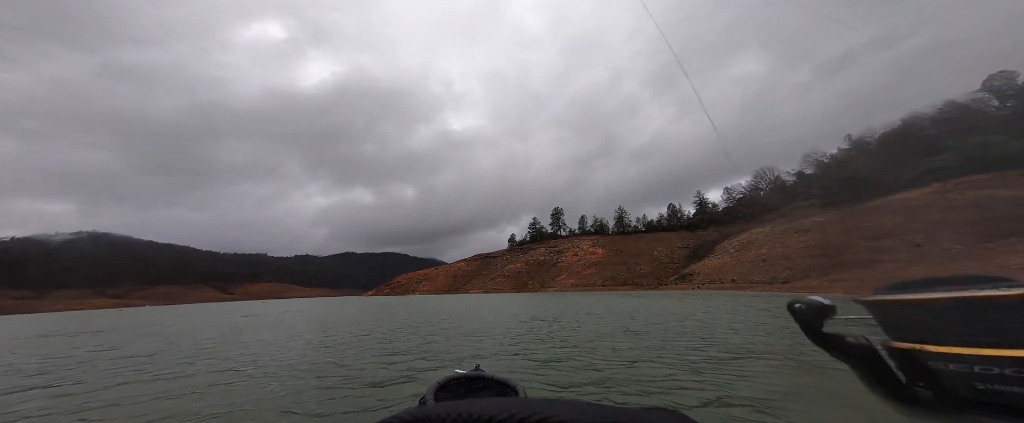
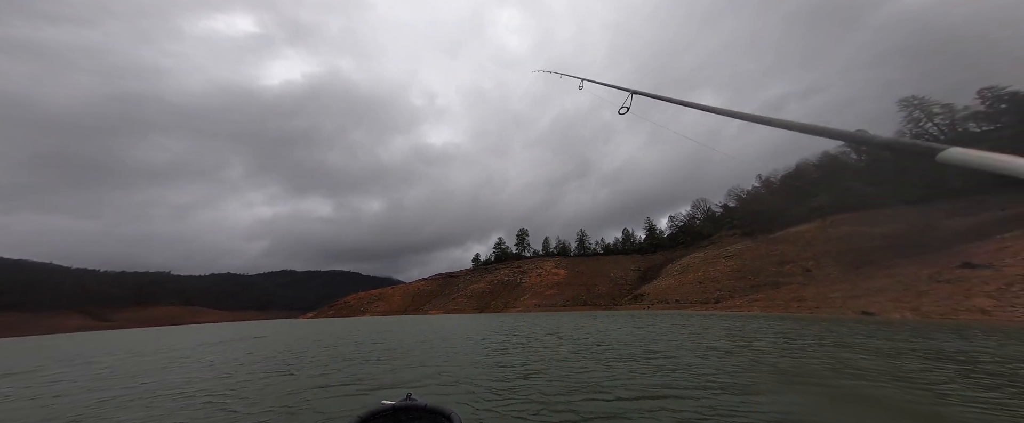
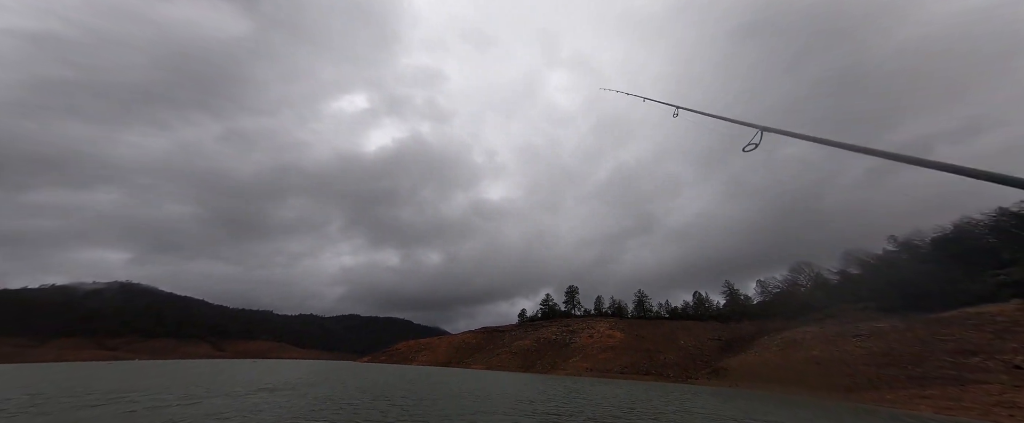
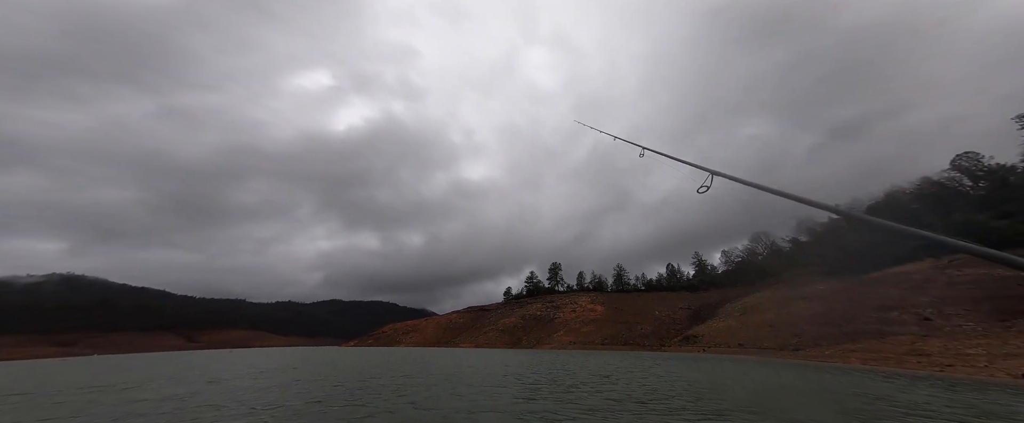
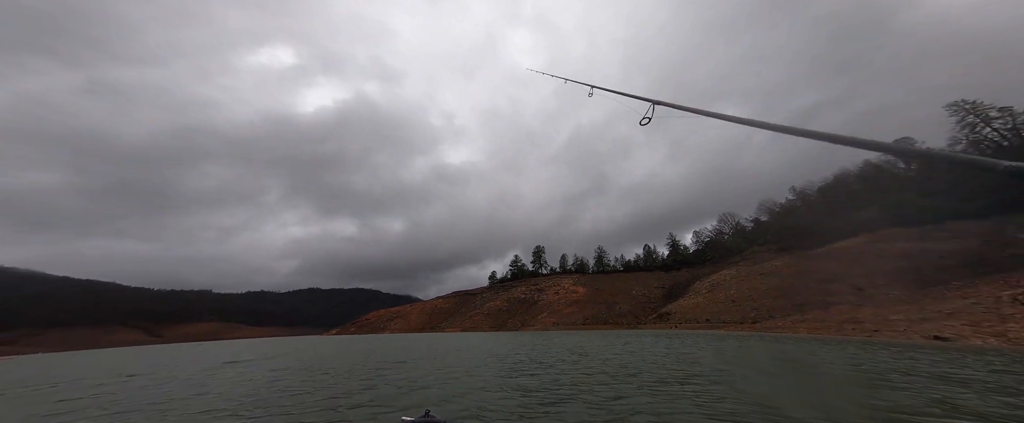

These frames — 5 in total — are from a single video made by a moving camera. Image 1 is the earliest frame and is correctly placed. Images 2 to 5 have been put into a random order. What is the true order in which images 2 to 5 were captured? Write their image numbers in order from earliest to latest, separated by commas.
2, 5, 4, 3
